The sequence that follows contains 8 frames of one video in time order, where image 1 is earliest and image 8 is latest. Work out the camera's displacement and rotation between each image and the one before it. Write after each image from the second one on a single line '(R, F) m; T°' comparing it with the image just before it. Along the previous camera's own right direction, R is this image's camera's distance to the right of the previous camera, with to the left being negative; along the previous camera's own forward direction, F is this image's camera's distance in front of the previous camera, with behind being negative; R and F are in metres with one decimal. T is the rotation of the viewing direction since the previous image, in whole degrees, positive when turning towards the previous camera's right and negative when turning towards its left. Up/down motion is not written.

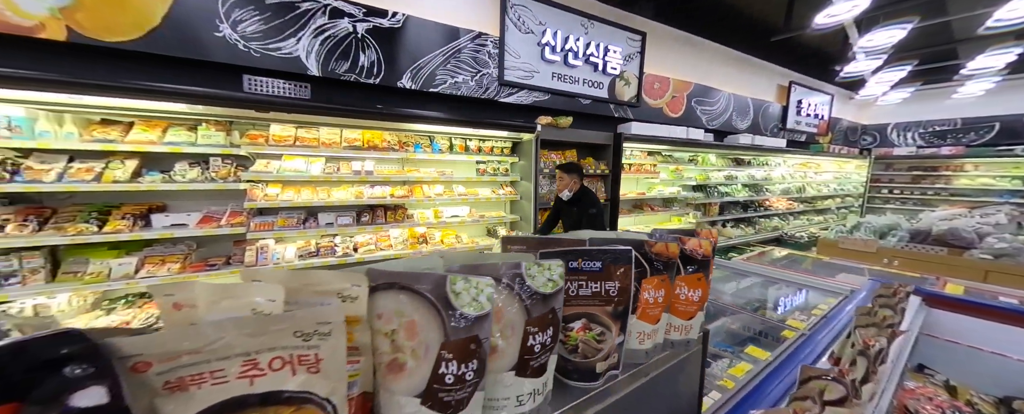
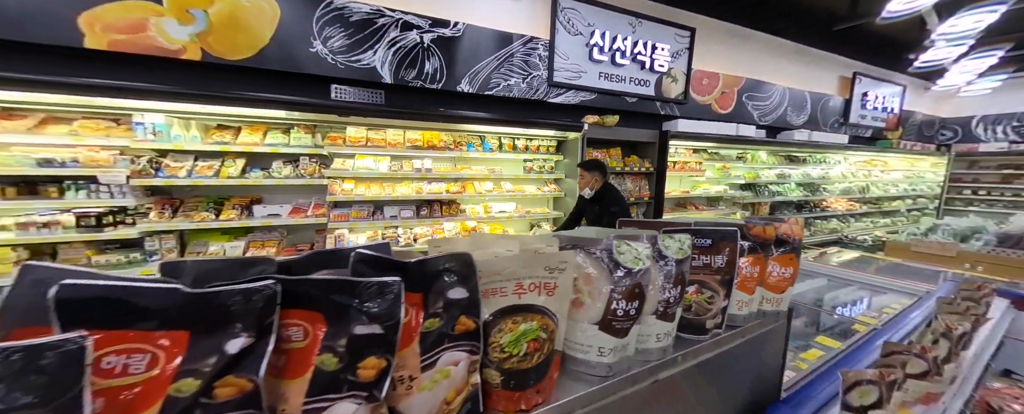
(-0.2, -0.2) m; -5°
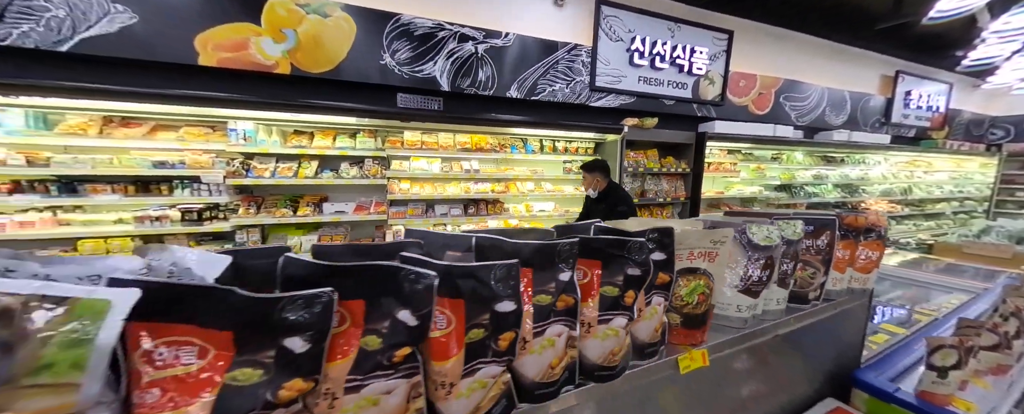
(-0.3, -0.2) m; -3°
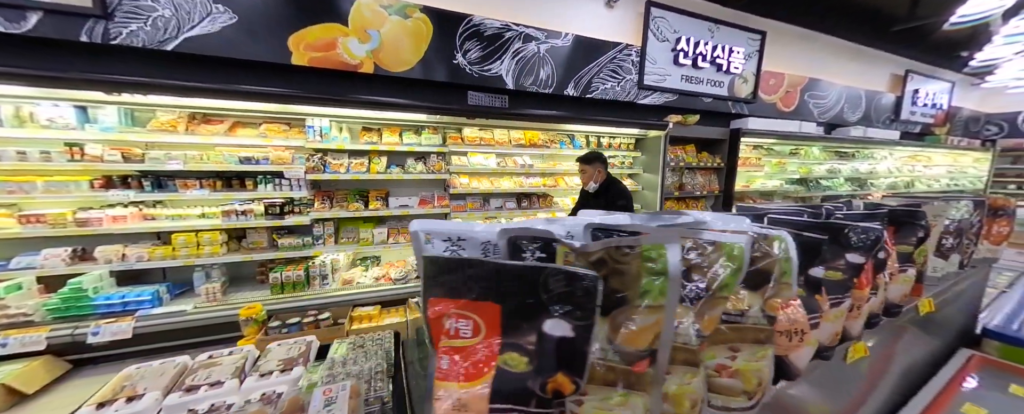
(-0.7, -0.1) m; +1°
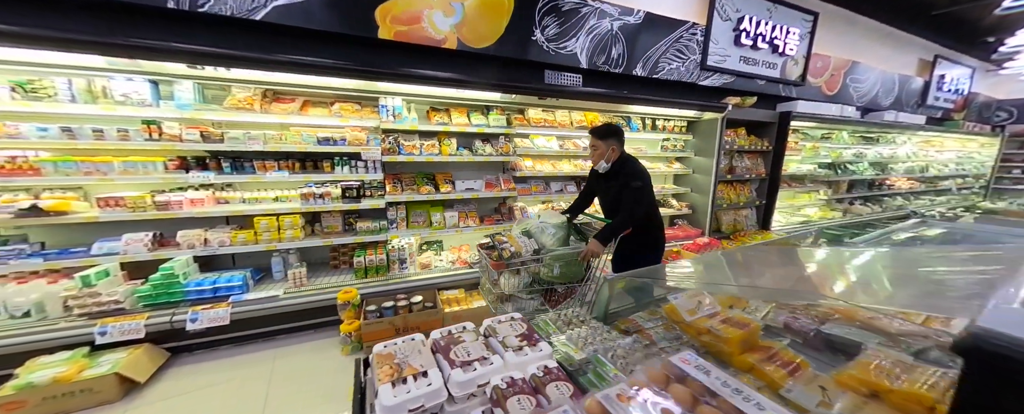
(-0.8, 0.0) m; +2°
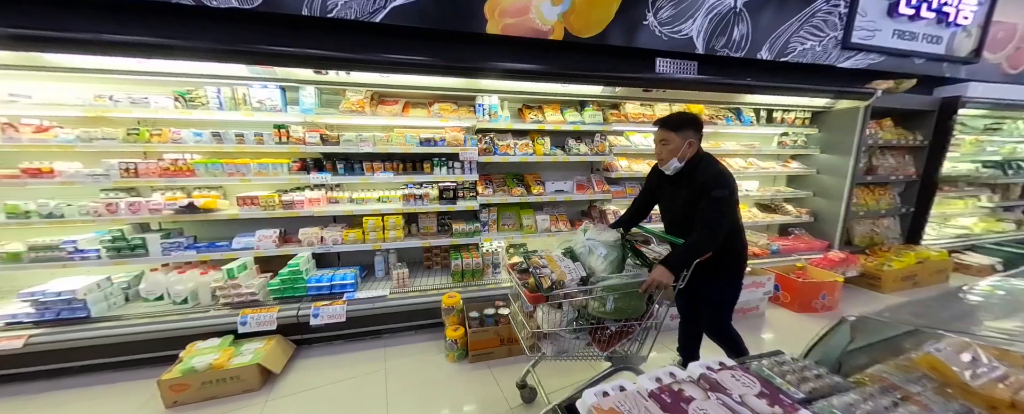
(-0.4, +0.1) m; -9°
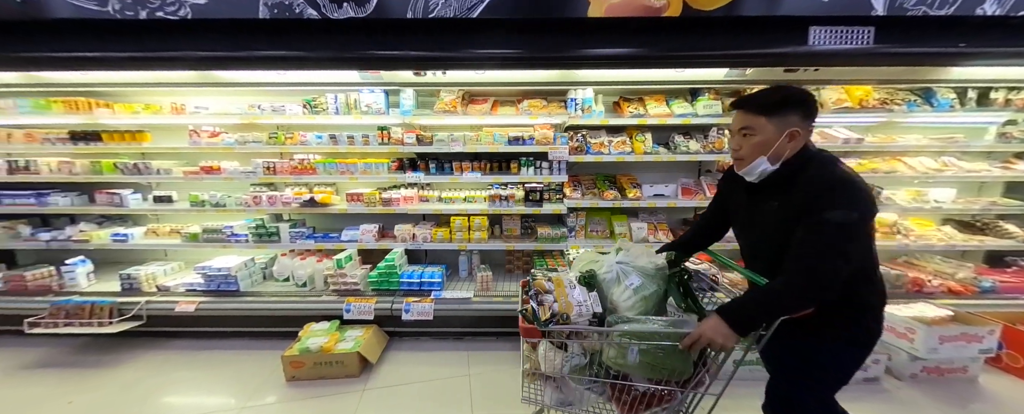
(-0.1, +0.2) m; -14°
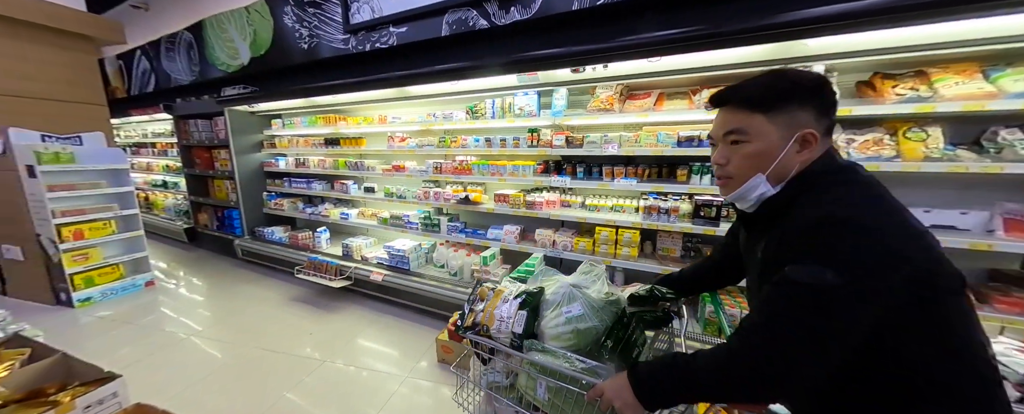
(-0.1, +0.2) m; -24°
